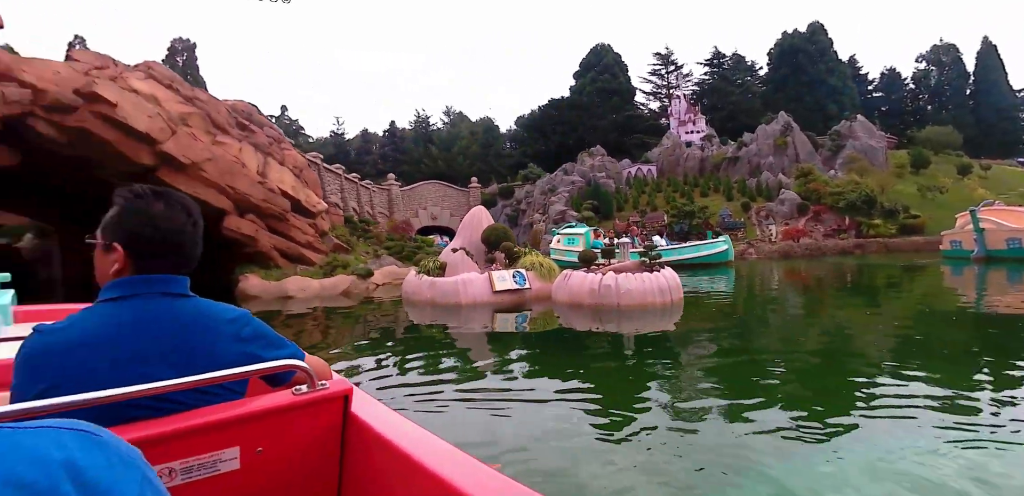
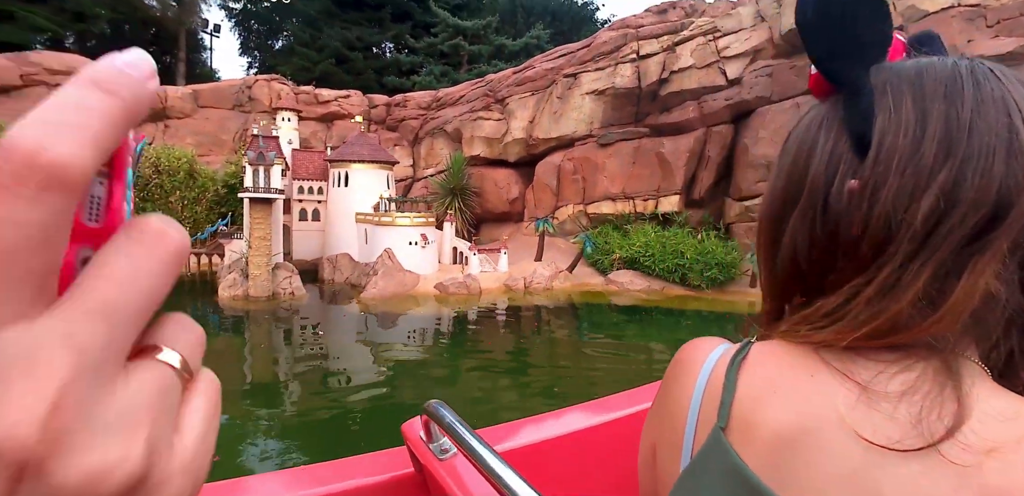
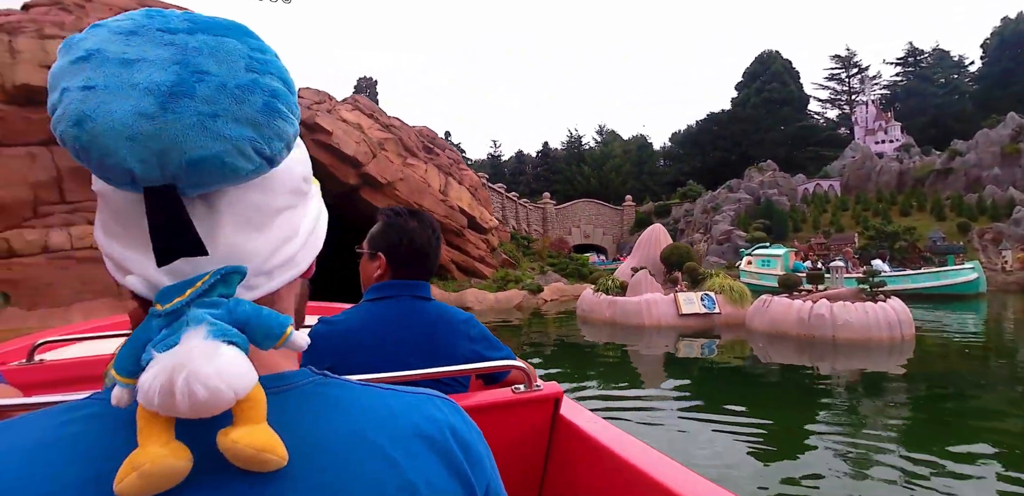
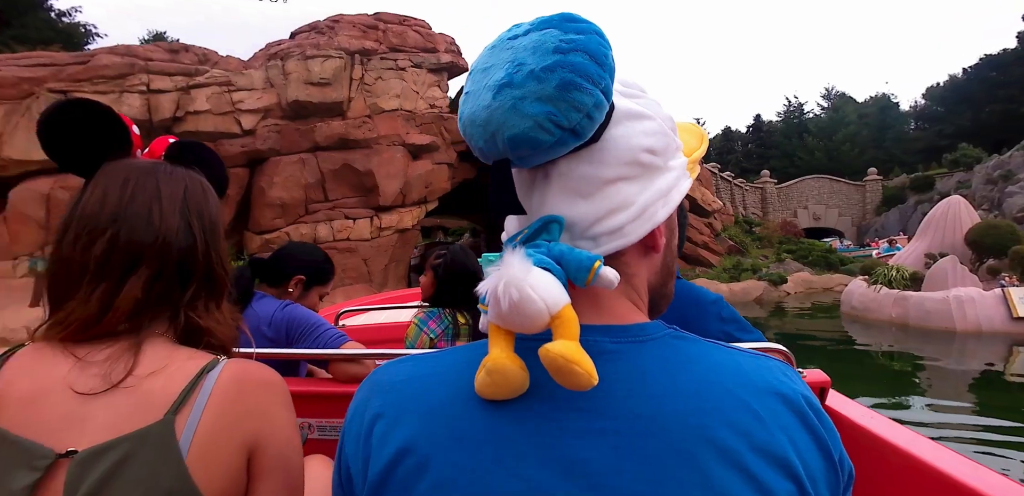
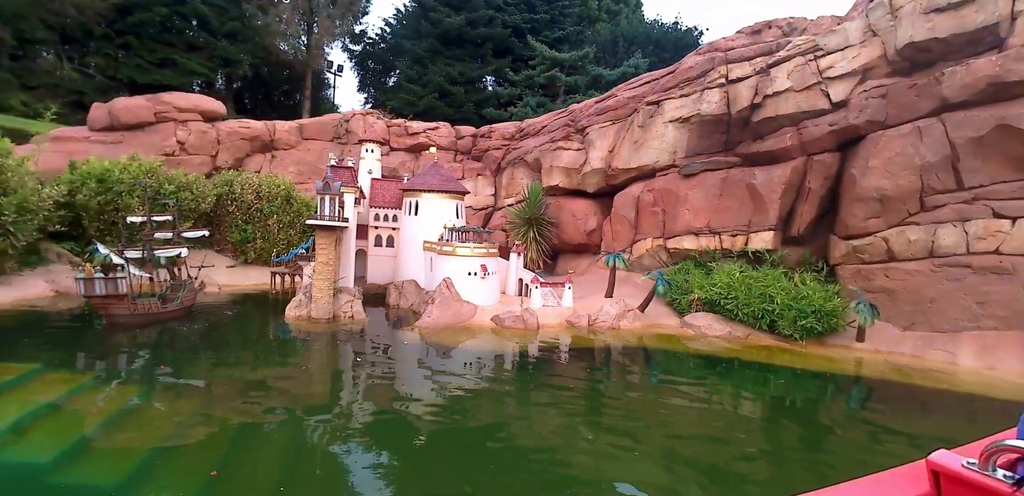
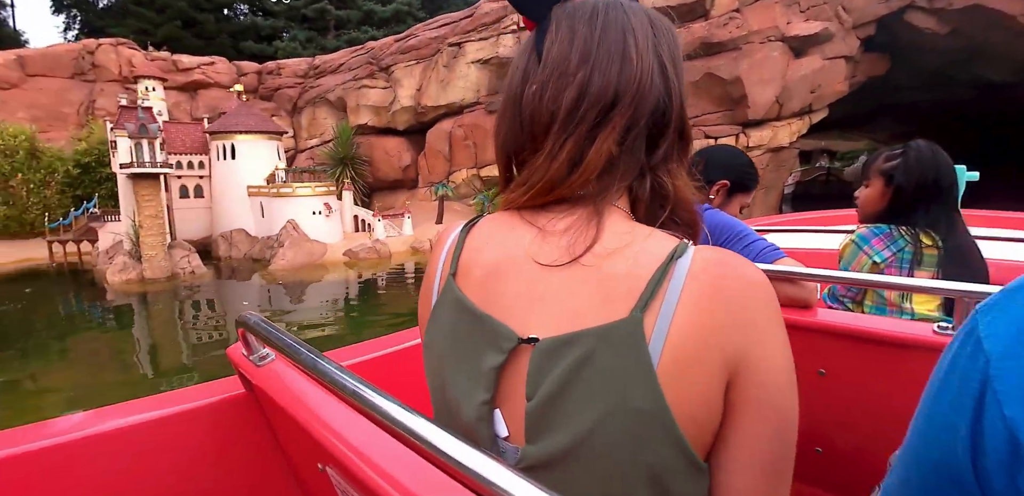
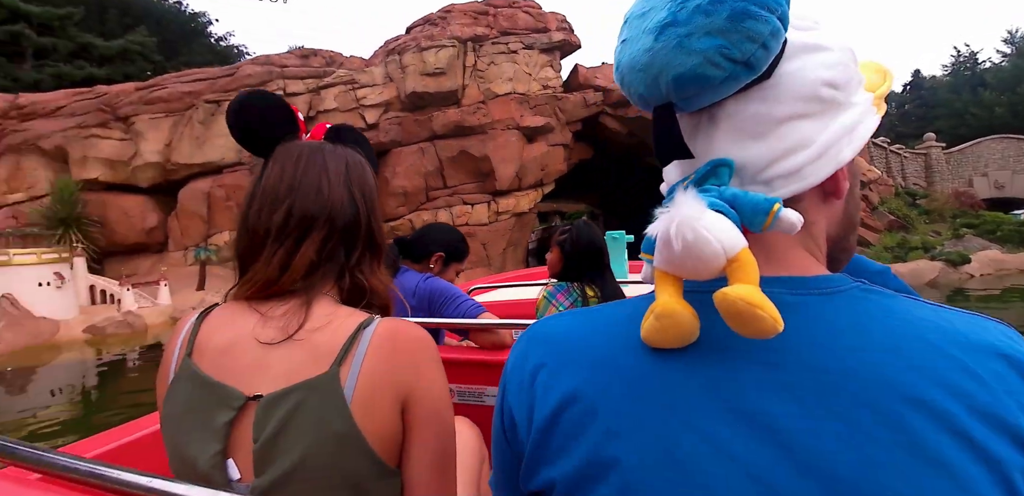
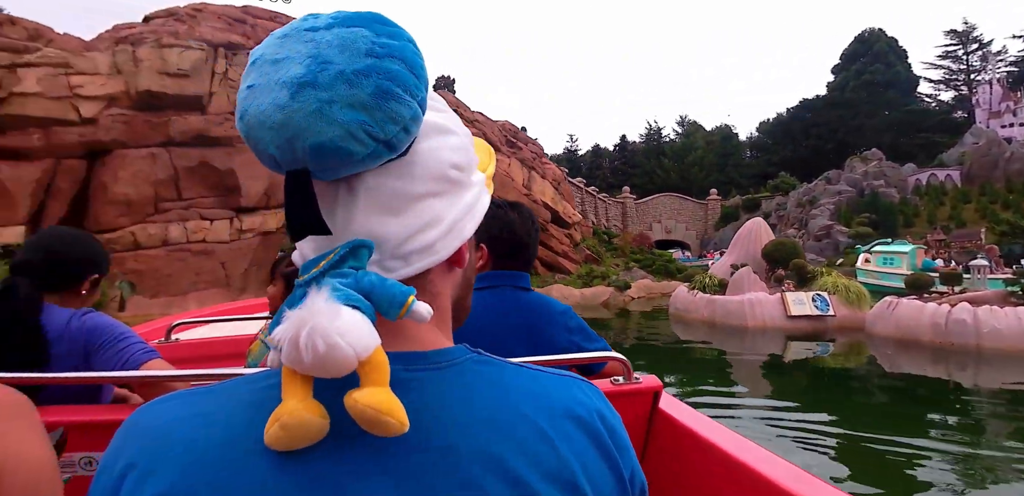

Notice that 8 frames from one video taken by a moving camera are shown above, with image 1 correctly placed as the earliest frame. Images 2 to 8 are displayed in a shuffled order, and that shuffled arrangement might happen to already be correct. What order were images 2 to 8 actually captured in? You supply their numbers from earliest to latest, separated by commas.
3, 8, 4, 7, 6, 2, 5
